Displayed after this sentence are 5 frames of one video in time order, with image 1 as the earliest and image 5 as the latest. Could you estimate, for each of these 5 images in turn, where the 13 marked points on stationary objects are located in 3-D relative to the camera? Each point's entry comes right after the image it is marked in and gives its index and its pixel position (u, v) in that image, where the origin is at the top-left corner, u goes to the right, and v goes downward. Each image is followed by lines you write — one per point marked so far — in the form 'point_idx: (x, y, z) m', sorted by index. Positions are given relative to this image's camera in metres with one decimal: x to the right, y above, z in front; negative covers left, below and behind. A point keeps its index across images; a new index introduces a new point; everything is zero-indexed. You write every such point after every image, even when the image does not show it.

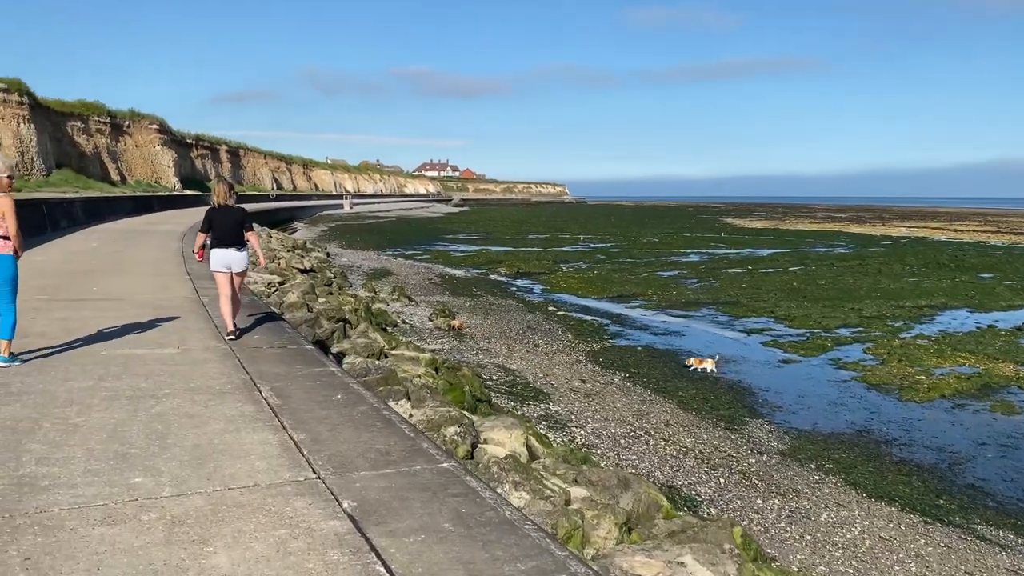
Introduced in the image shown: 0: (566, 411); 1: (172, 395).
0: (+0.8, -1.9, +12.9) m
1: (-1.9, -0.6, +4.8) m
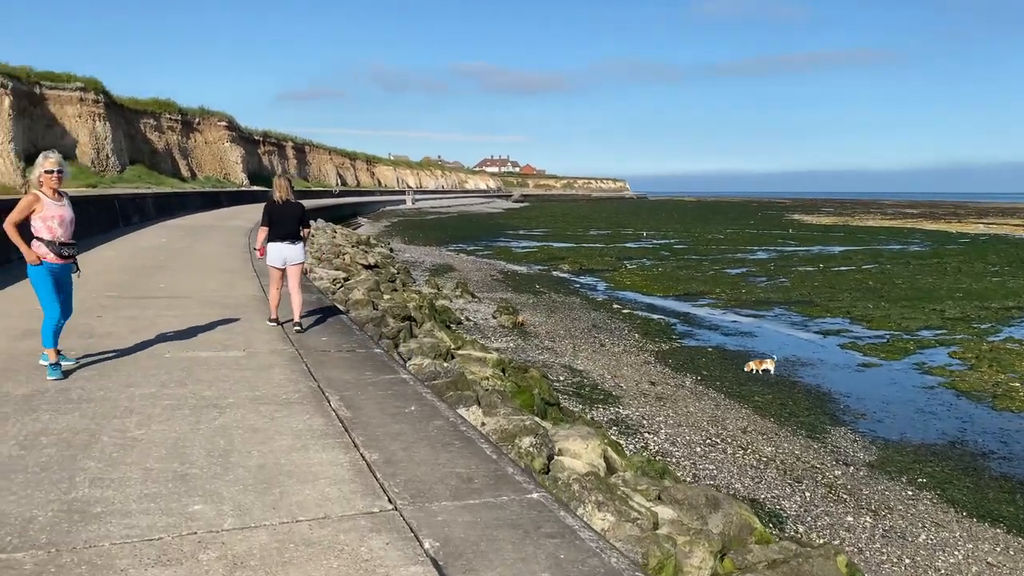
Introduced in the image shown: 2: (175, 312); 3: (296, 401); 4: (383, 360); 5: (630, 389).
0: (+1.8, -1.9, +12.4) m
1: (-1.5, -0.6, +4.5) m
2: (-3.1, -0.2, +7.8) m
3: (-1.2, -0.6, +4.6) m
4: (-0.9, -0.5, +5.9) m
5: (+2.0, -1.7, +14.1) m
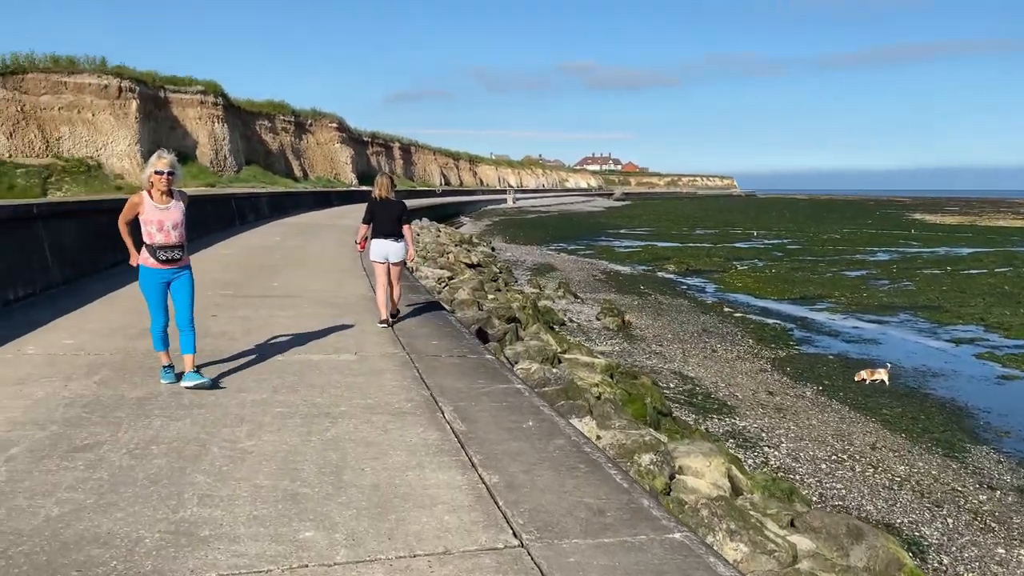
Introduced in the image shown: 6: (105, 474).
0: (+3.4, -1.9, +11.7) m
1: (-0.8, -0.6, +4.3) m
2: (-2.1, -0.2, +7.7) m
3: (-0.5, -0.6, +4.4) m
4: (-0.1, -0.5, +5.6) m
5: (+3.7, -1.8, +13.4) m
6: (-1.6, -0.7, +3.3) m
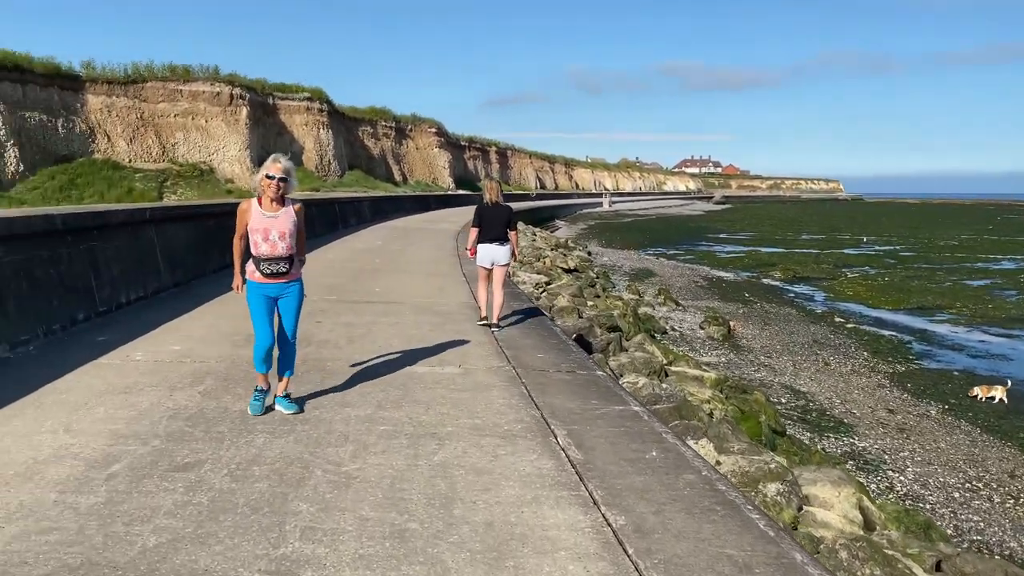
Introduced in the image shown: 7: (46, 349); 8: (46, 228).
0: (+4.7, -2.1, +10.9) m
1: (-0.3, -0.7, +4.0) m
2: (-1.1, -0.3, +7.6) m
3: (0.0, -0.7, +4.1) m
4: (+0.6, -0.6, +5.2) m
5: (+5.3, -1.9, +12.5) m
6: (-1.1, -0.8, +3.1) m
7: (-3.1, -0.4, +5.6) m
8: (-3.4, +0.4, +6.1) m
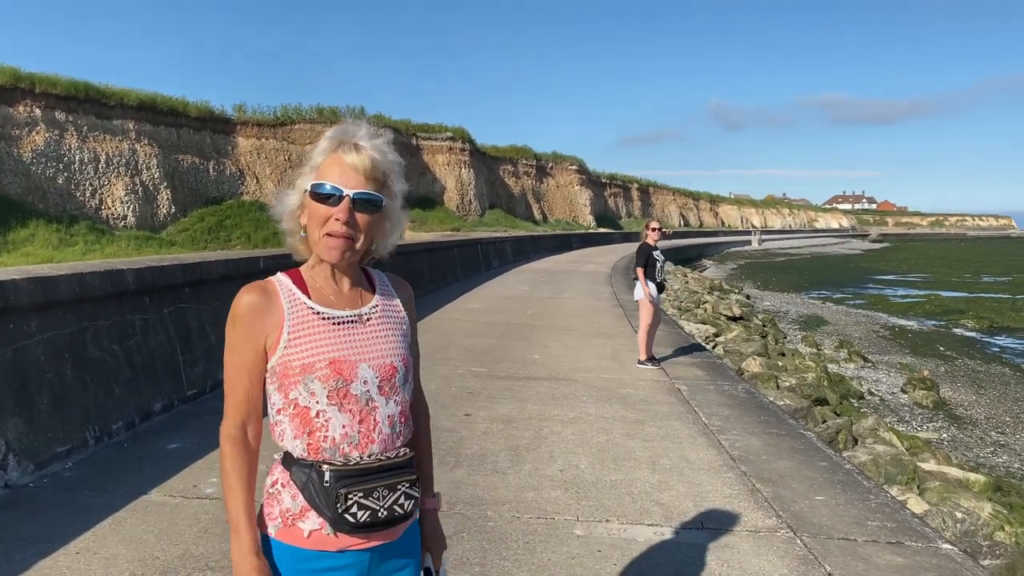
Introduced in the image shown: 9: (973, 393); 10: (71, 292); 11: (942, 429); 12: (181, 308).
0: (+6.6, -2.8, +7.8) m
1: (+0.6, -1.1, +1.8) m
2: (+0.3, -0.8, +5.5) m
3: (+0.9, -1.1, +1.9) m
4: (+1.7, -1.0, +2.9) m
5: (+7.4, -2.7, +9.3) m
6: (-0.4, -1.1, +1.1) m
7: (-2.0, -0.8, +3.9) m
8: (-2.2, 0.0, +4.5) m
9: (+9.4, -2.1, +16.9) m
10: (-2.2, 0.0, +4.1) m
11: (+7.1, -2.3, +13.7) m
12: (-2.1, -0.1, +5.4) m
